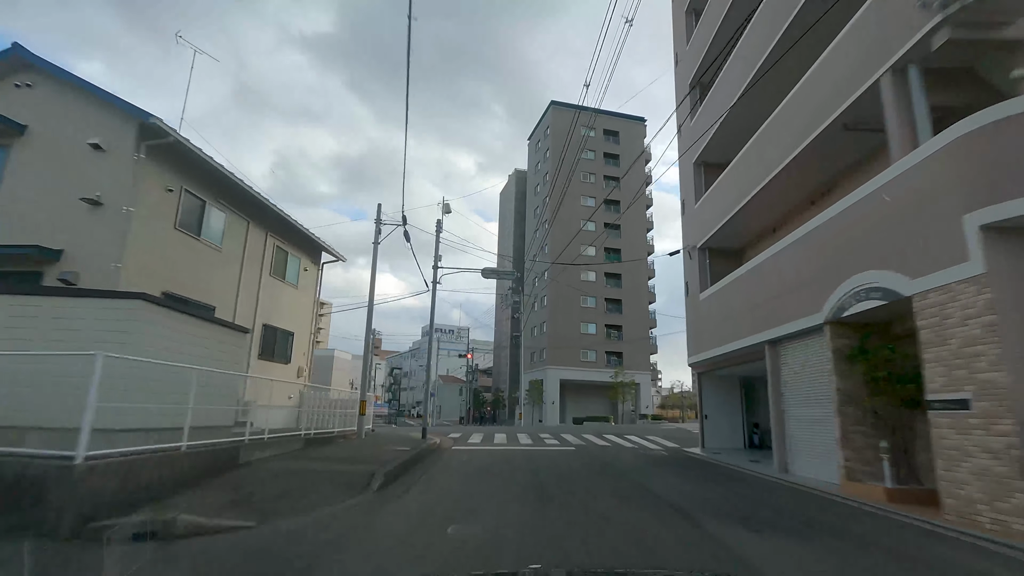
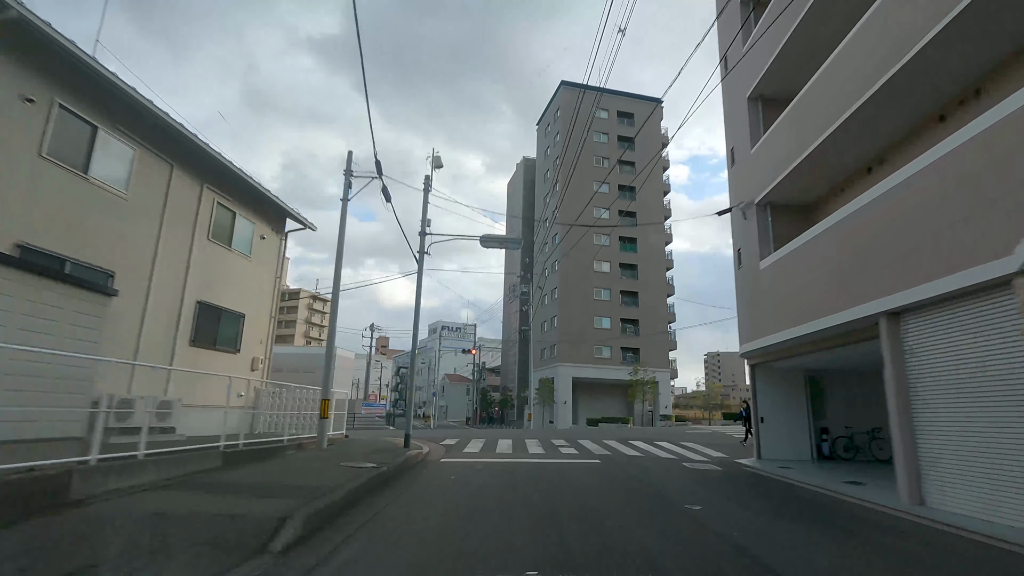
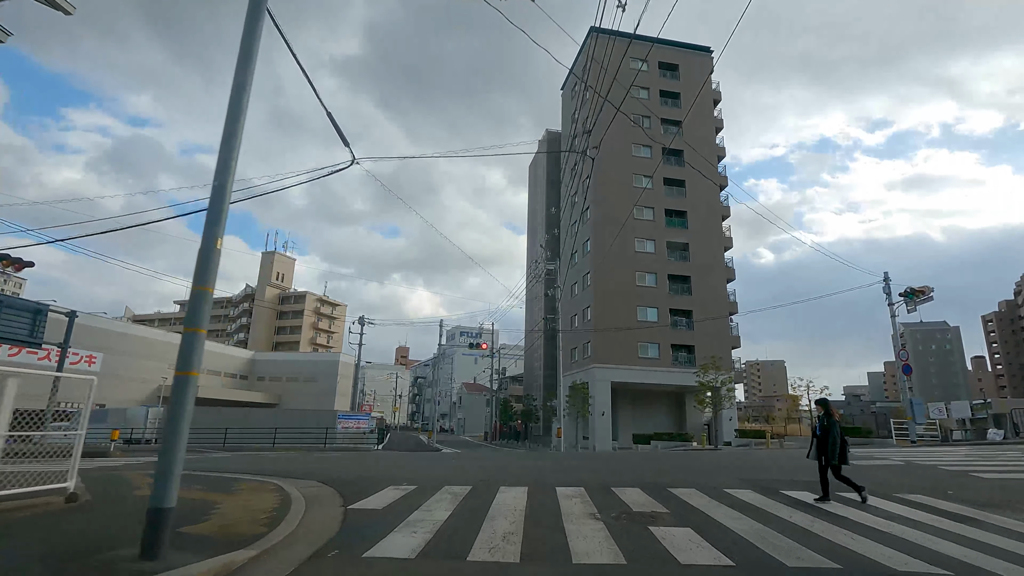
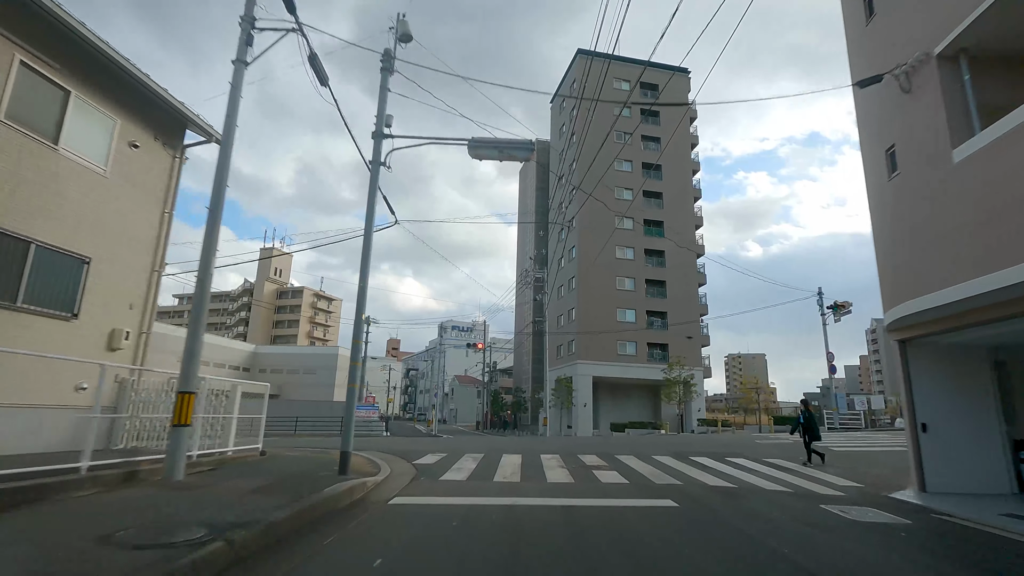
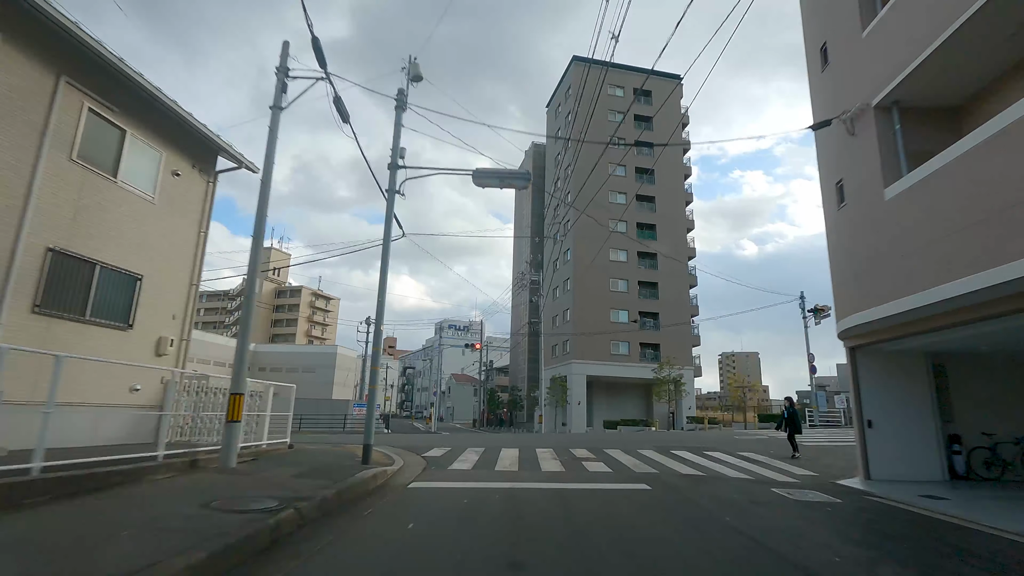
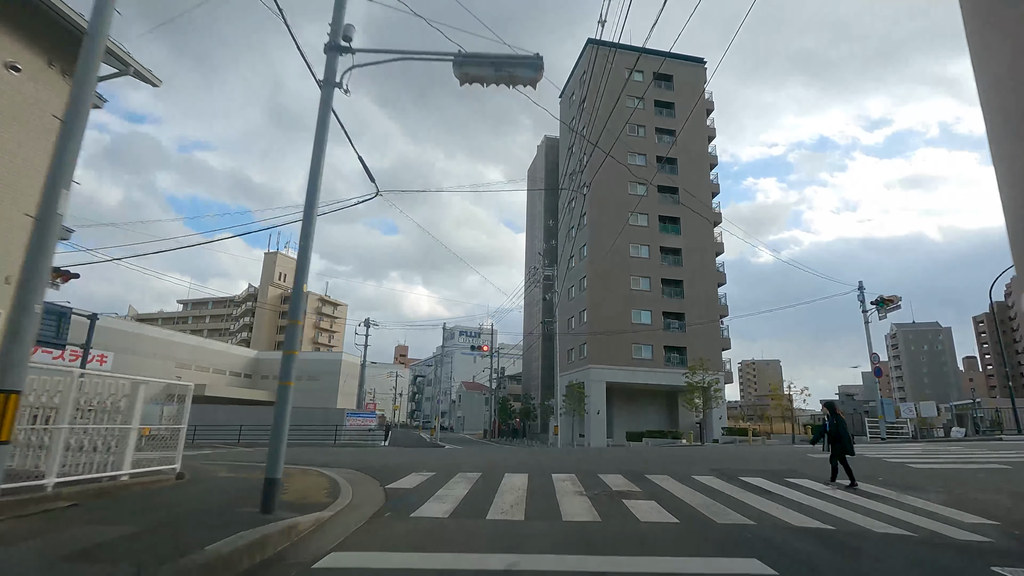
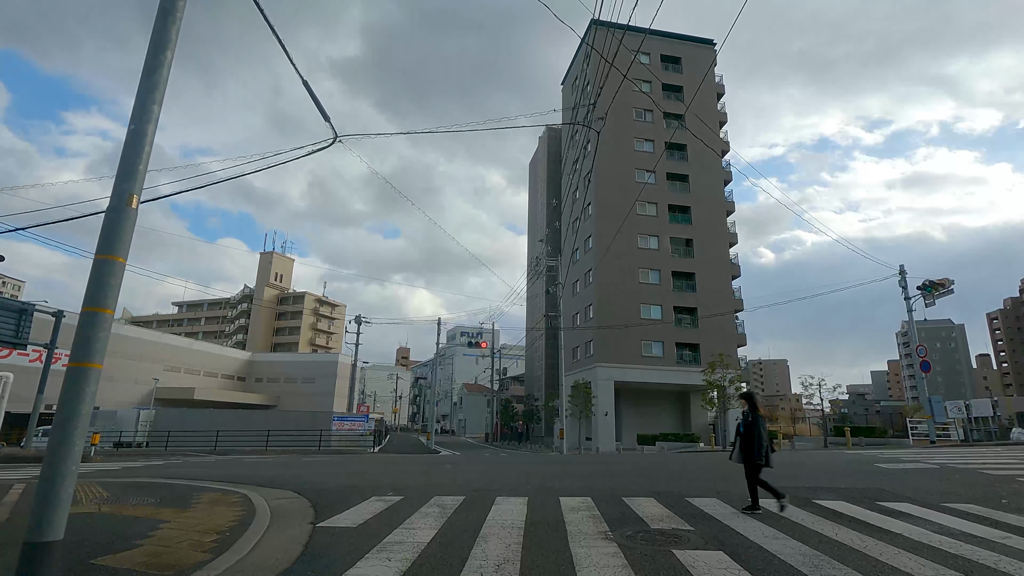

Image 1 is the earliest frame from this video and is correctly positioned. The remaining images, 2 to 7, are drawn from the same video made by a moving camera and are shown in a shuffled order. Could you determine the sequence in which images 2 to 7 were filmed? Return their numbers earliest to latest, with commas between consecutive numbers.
2, 5, 4, 6, 3, 7
